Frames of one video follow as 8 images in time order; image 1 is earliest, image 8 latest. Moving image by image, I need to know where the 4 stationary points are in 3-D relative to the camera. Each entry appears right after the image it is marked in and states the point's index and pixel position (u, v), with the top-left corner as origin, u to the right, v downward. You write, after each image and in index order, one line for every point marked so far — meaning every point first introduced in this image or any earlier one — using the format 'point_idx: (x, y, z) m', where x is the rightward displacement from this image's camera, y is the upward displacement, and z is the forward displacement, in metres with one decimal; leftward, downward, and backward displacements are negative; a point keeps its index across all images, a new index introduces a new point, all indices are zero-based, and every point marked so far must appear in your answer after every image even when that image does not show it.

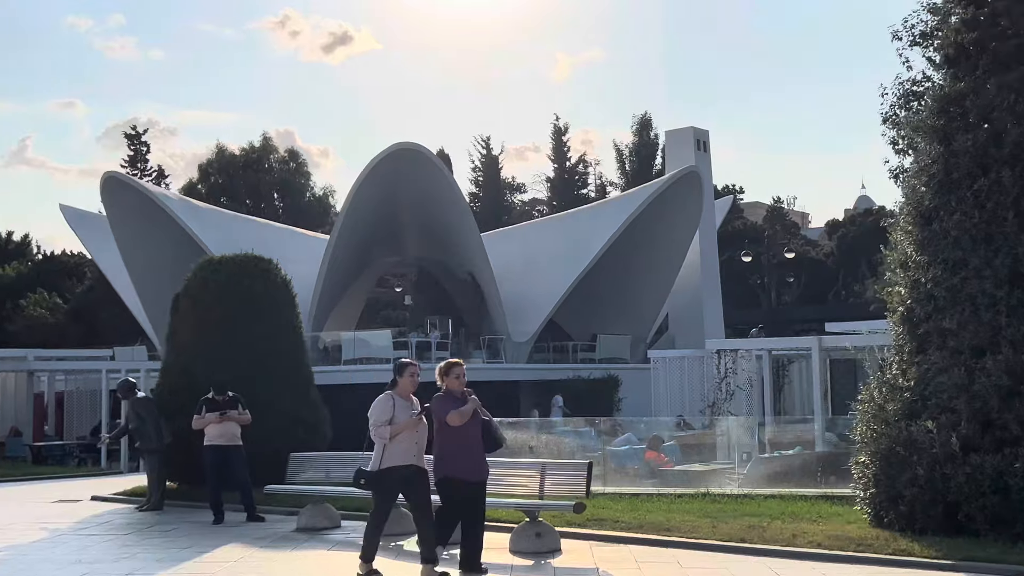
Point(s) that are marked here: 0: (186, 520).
0: (-3.5, -2.5, +10.9) m
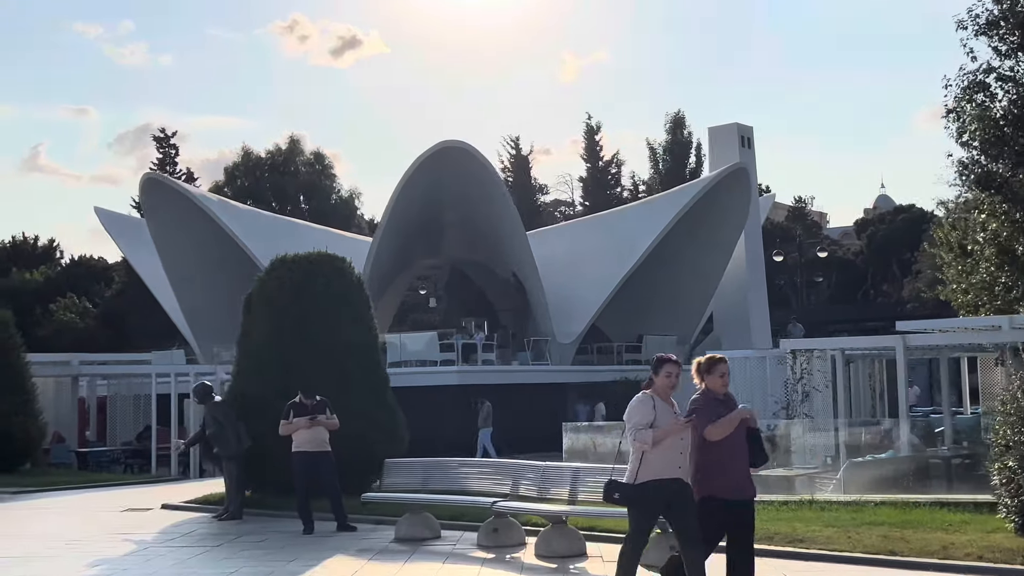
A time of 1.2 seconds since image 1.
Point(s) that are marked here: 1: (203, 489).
0: (-2.5, -2.5, +10.4) m
1: (-4.4, -2.9, +14.2) m
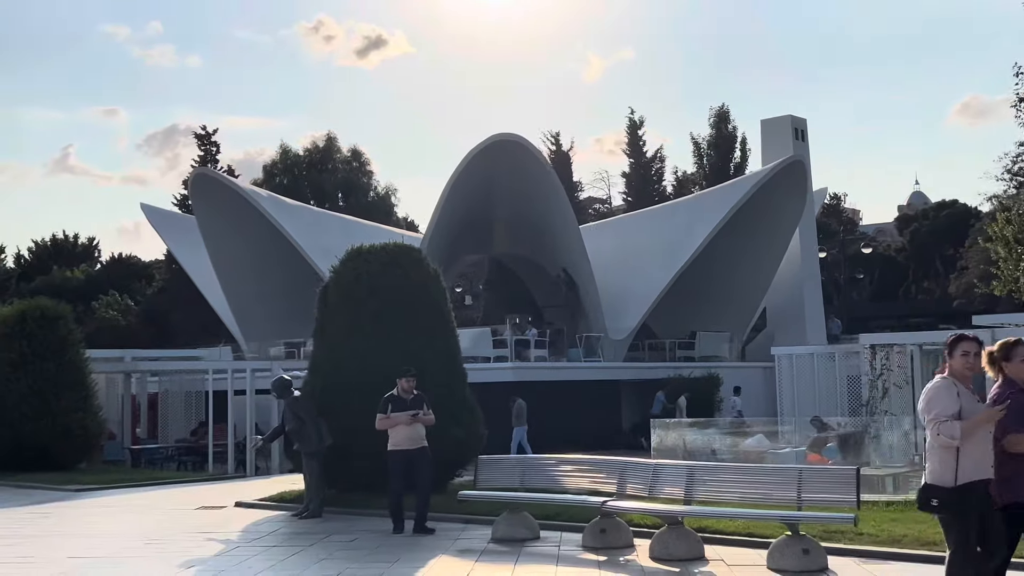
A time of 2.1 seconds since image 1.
0: (-1.5, -2.4, +10.0) m
1: (-3.4, -2.8, +13.9) m
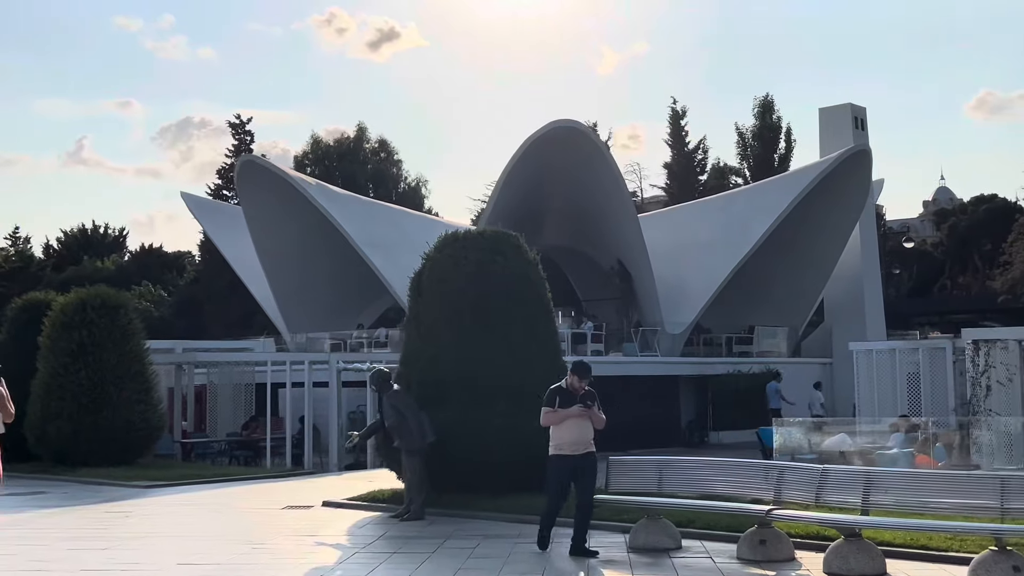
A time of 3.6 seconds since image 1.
0: (-0.3, -2.3, +9.3) m
1: (-2.1, -2.7, +13.1) m
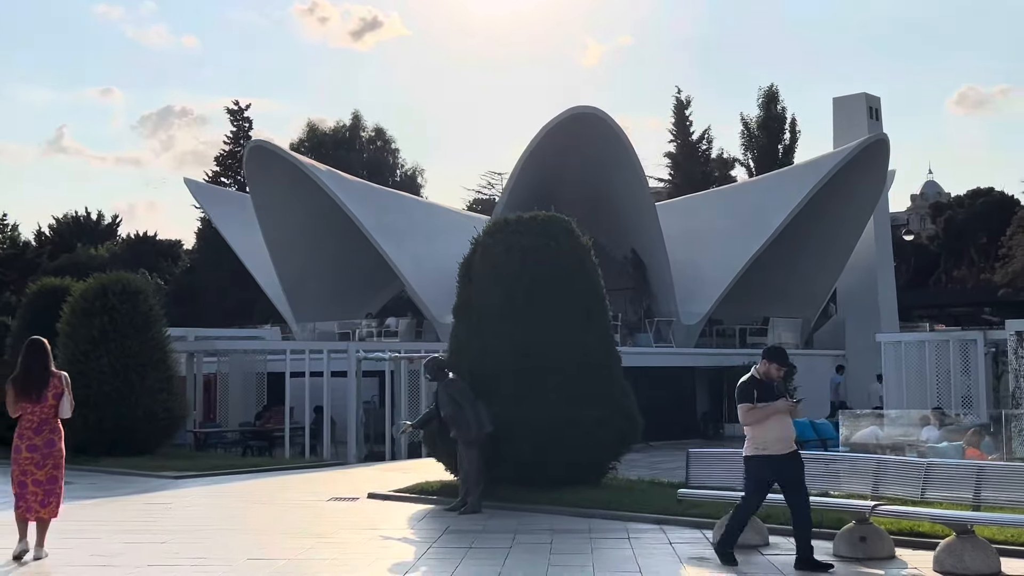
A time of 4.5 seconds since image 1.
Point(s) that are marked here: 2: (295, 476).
0: (+0.3, -2.1, +8.9) m
1: (-1.6, -2.5, +12.8) m
2: (-3.0, -2.6, +14.0) m
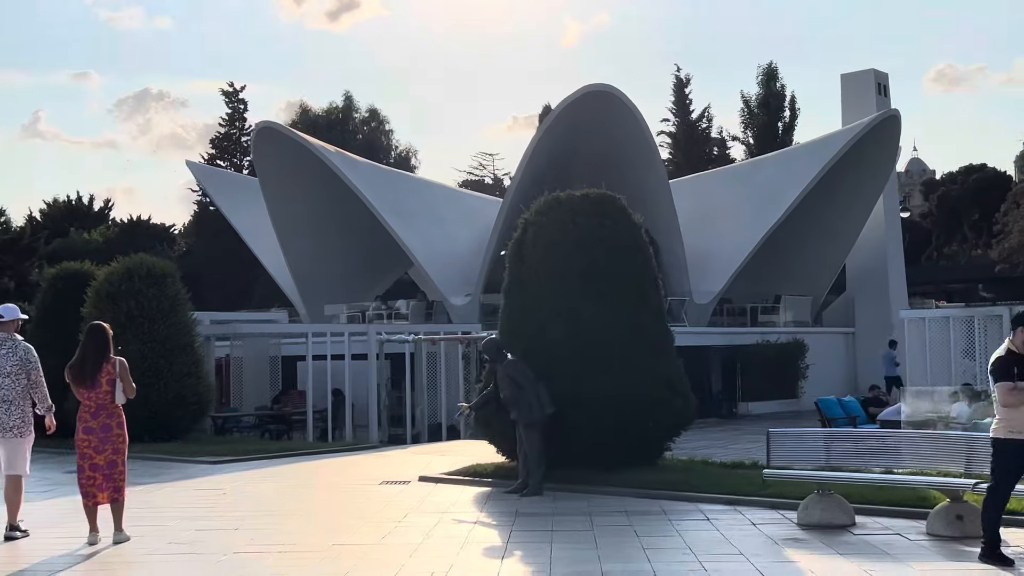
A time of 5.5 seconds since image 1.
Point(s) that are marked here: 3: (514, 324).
0: (+0.9, -1.9, +8.8) m
1: (-1.0, -2.2, +12.6) m
2: (-2.5, -2.3, +13.8) m
3: (0.0, -0.4, +10.9) m
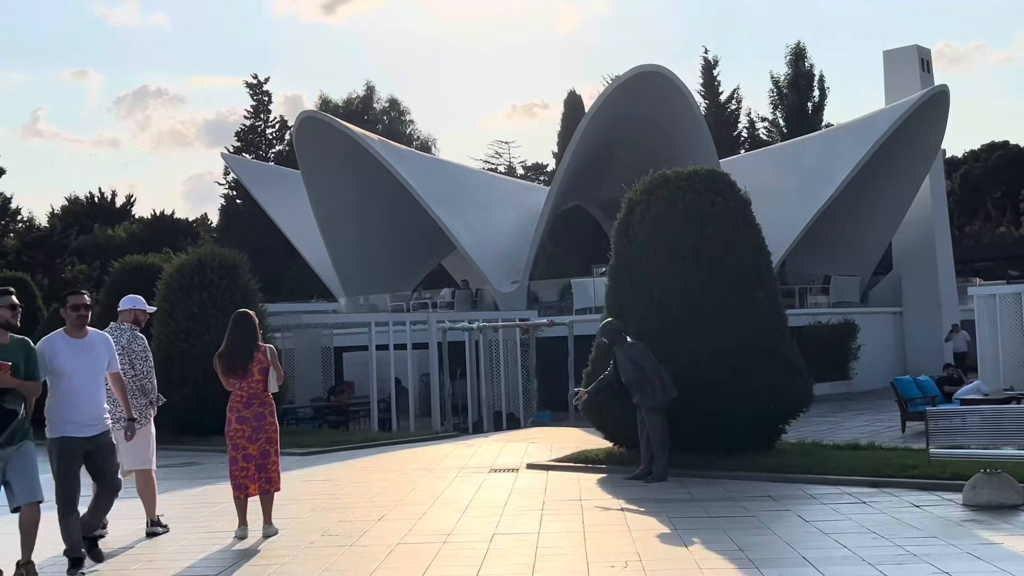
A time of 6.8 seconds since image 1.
0: (+2.1, -1.7, +8.5) m
1: (+0.2, -2.0, +12.3) m
2: (-1.2, -2.2, +13.5) m
3: (+1.2, -0.2, +10.6) m
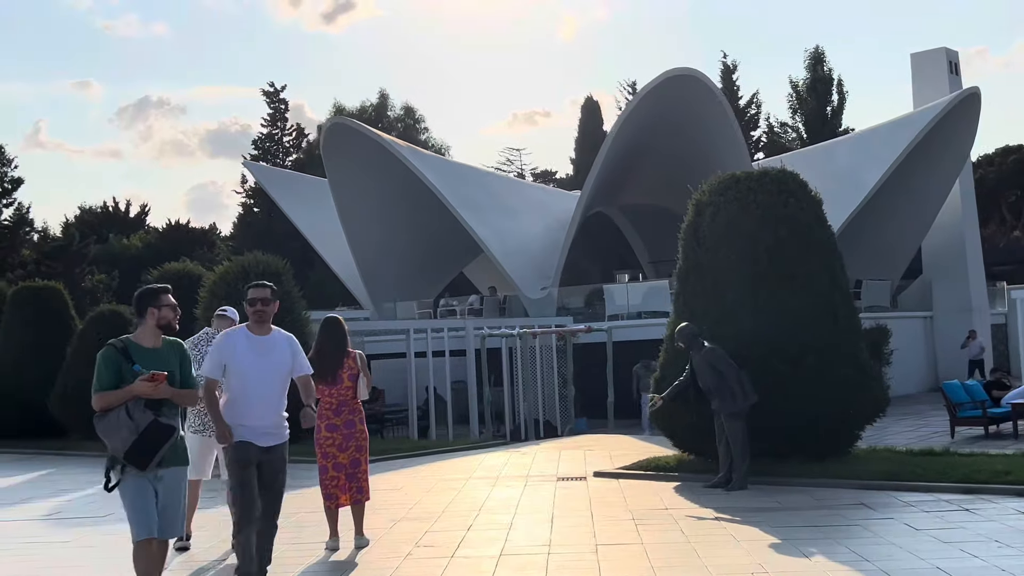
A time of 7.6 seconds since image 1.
0: (+2.8, -1.8, +8.3) m
1: (+0.9, -2.1, +12.1) m
2: (-0.5, -2.2, +13.3) m
3: (+1.9, -0.2, +10.4) m
